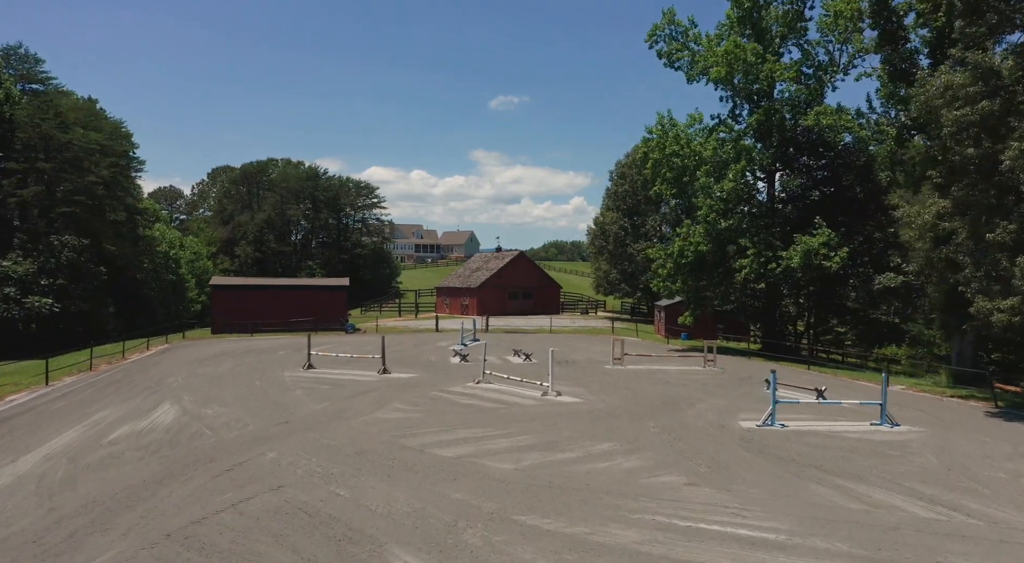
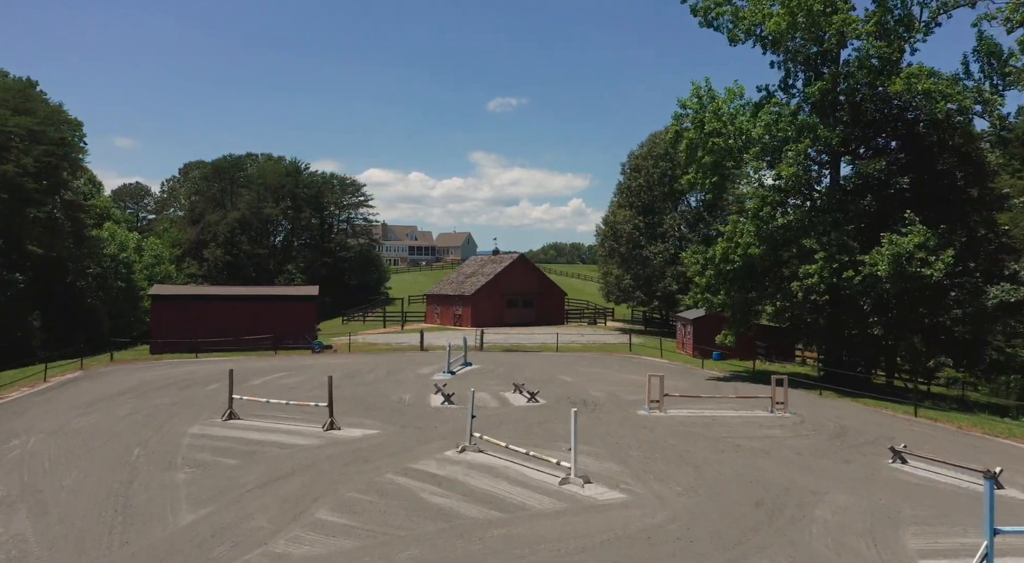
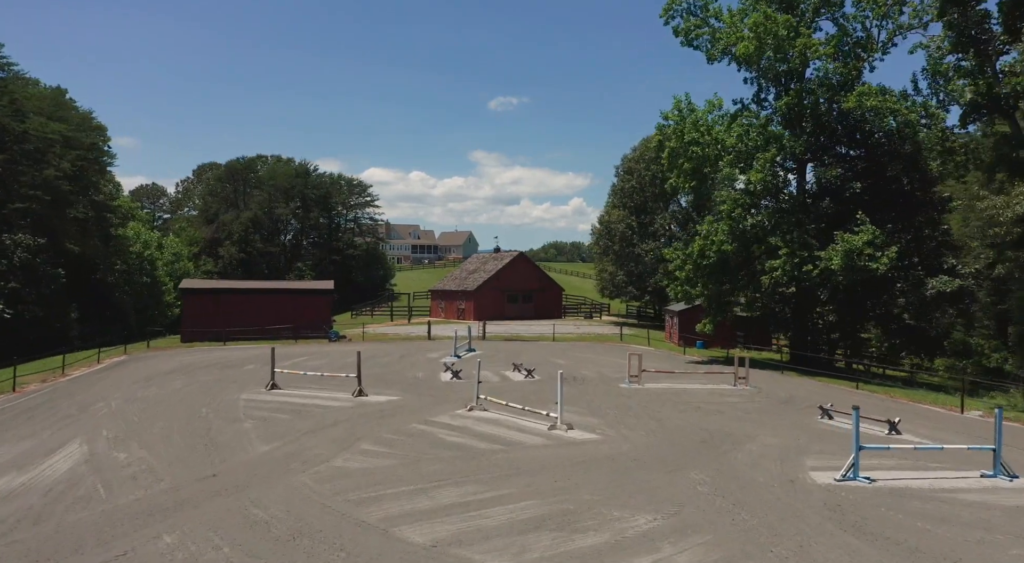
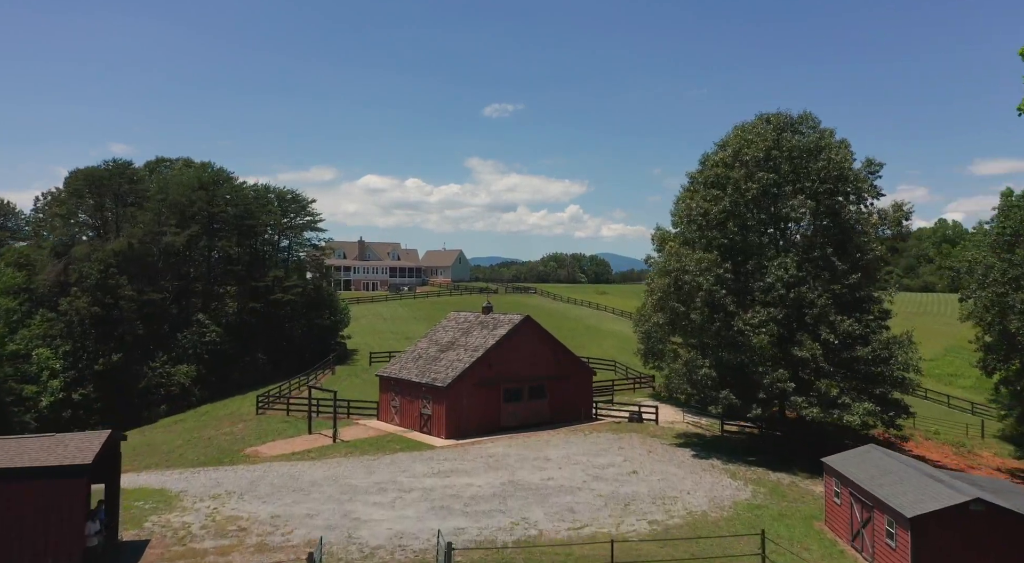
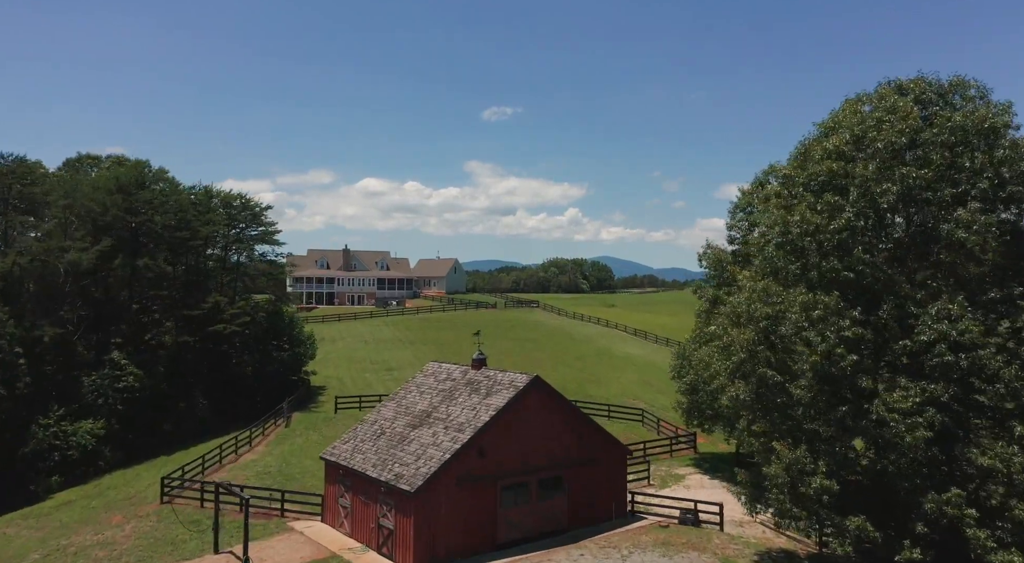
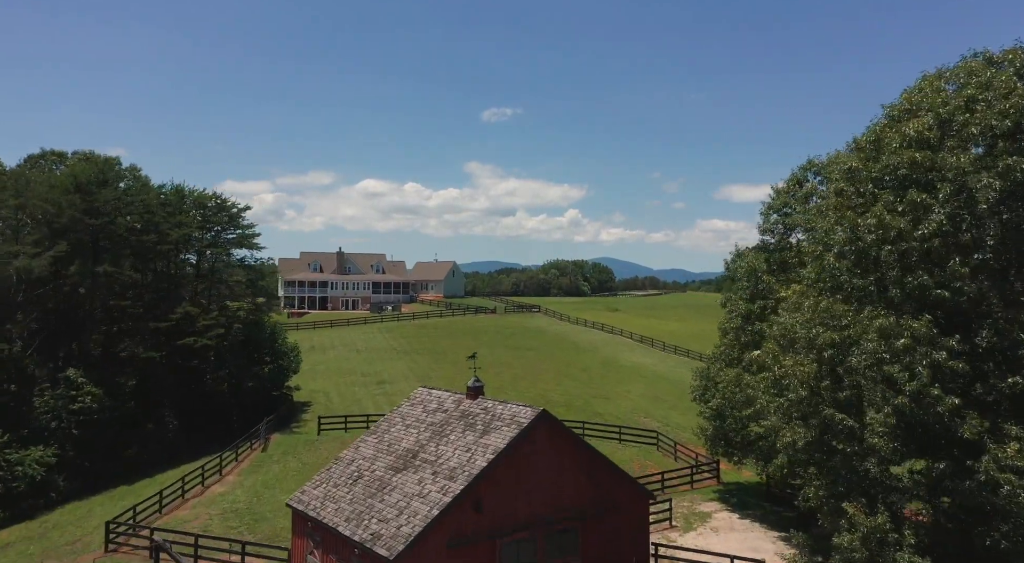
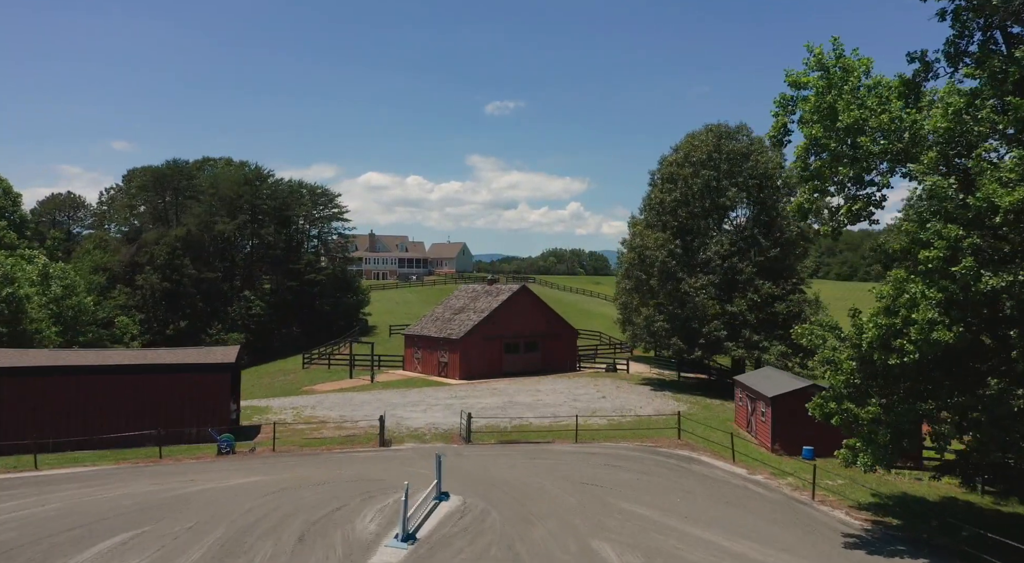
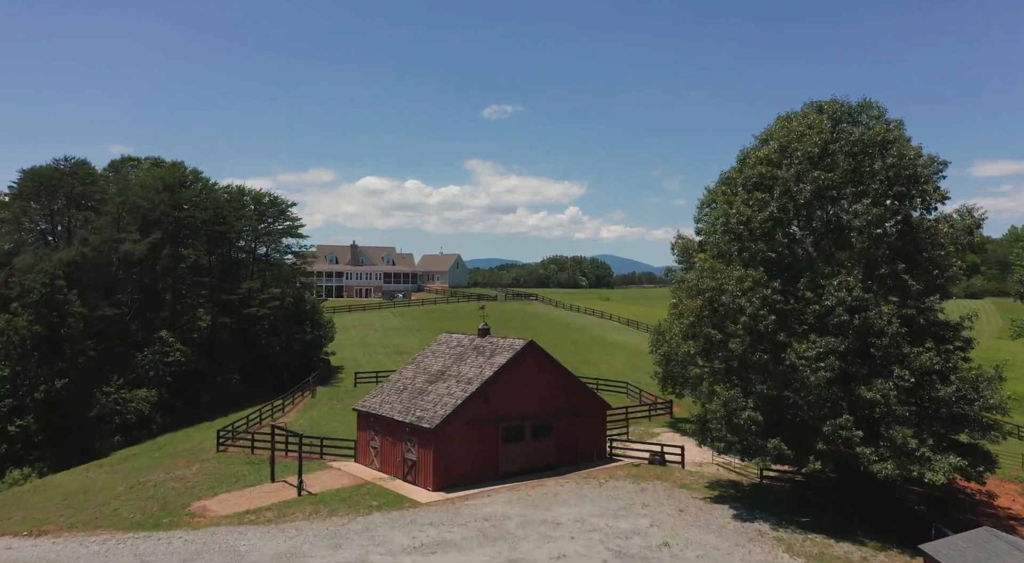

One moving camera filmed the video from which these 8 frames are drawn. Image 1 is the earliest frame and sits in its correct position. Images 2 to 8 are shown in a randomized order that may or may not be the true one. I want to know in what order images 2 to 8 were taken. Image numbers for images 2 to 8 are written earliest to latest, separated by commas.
3, 2, 7, 4, 8, 5, 6
